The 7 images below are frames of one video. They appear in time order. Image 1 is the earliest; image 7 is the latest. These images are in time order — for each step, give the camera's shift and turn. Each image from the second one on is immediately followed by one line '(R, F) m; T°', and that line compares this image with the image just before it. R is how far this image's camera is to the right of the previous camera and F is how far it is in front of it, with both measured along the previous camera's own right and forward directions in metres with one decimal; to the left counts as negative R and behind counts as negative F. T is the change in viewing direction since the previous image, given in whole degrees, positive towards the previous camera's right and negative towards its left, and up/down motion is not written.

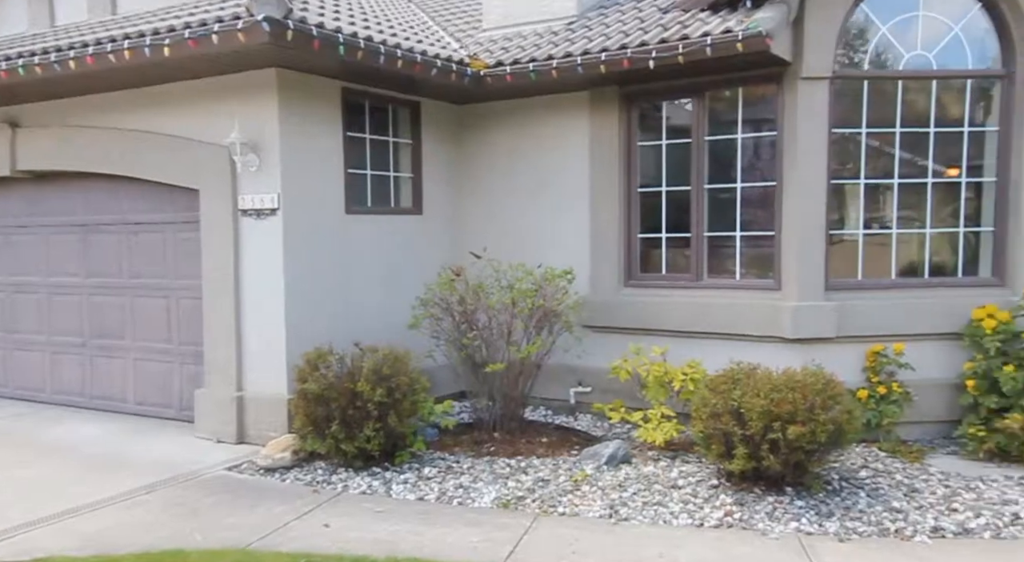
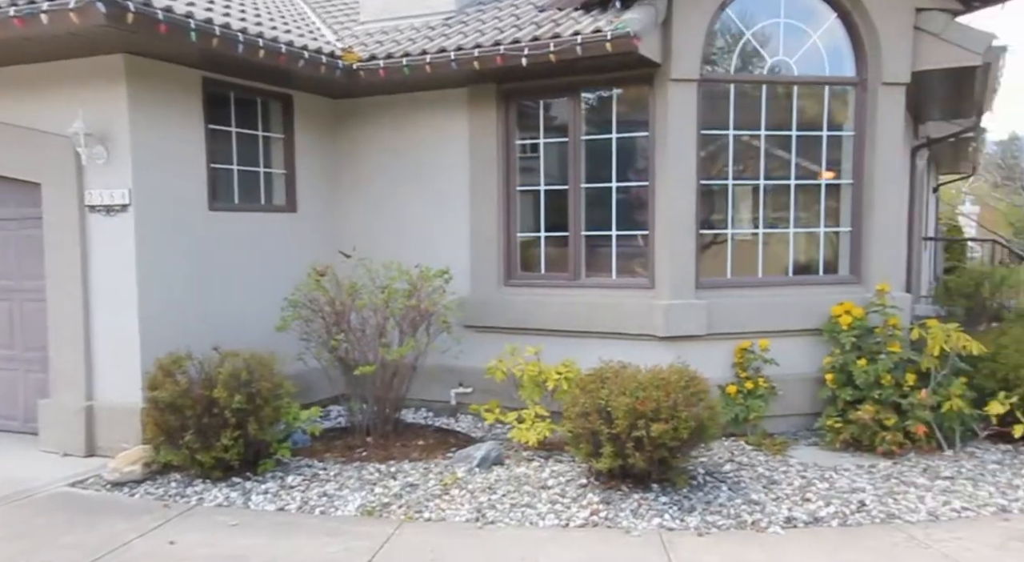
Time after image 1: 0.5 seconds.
(+0.3, +0.1) m; +7°
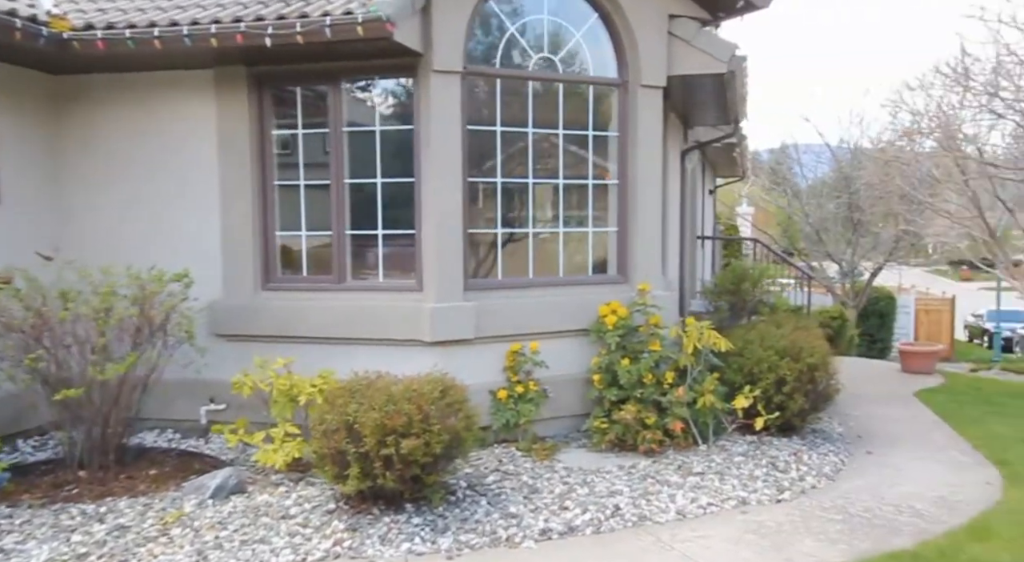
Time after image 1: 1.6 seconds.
(+0.4, +0.3) m; +14°
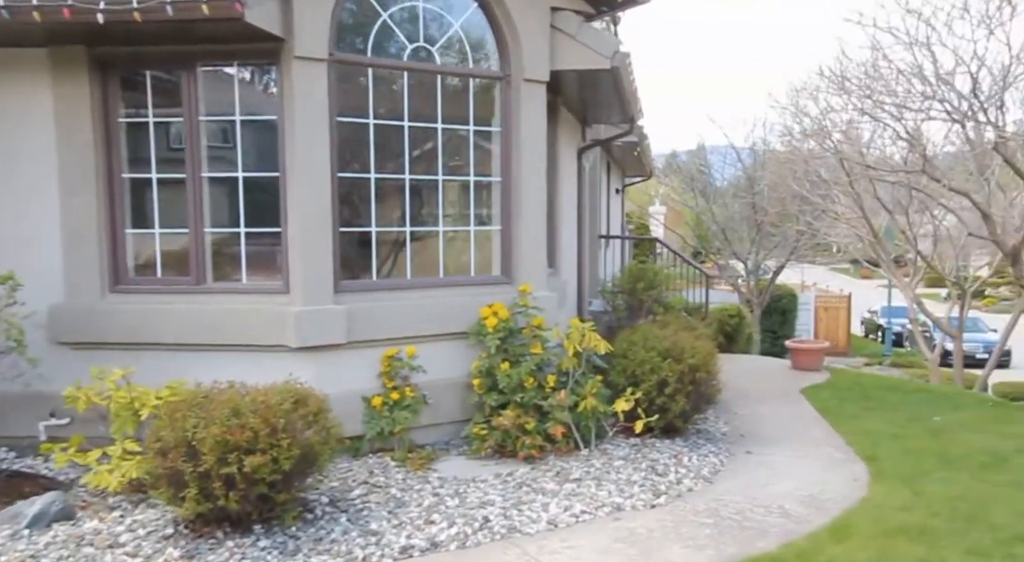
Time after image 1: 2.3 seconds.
(+0.3, +0.2) m; +6°
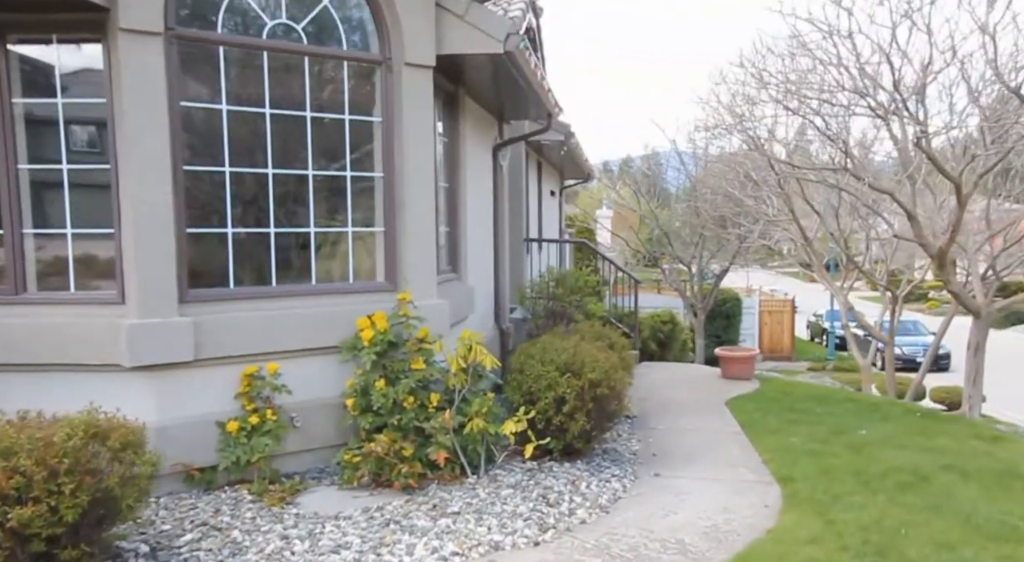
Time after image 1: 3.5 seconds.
(+0.5, +0.6) m; +3°
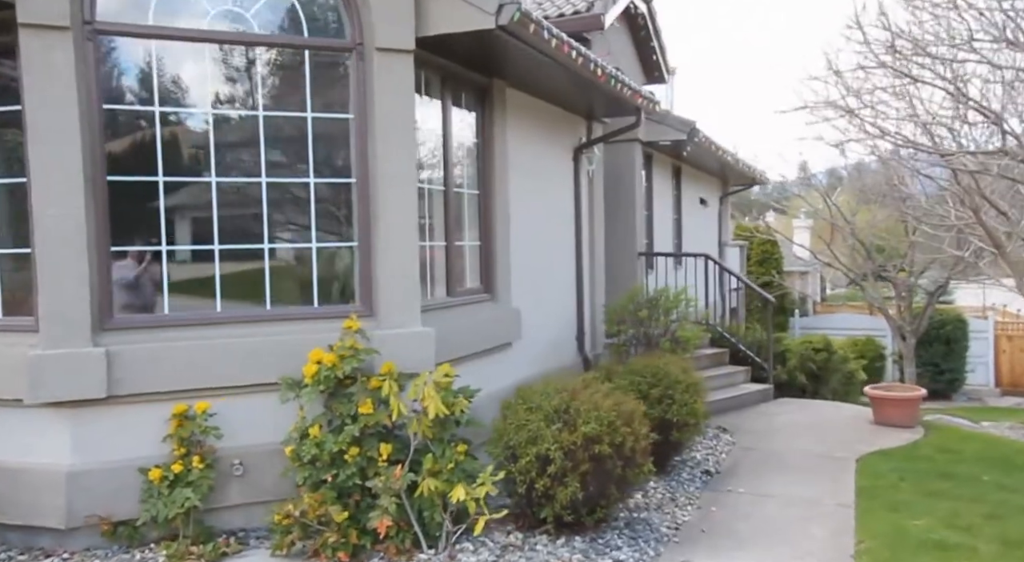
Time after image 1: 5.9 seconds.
(+1.3, +1.4) m; -14°
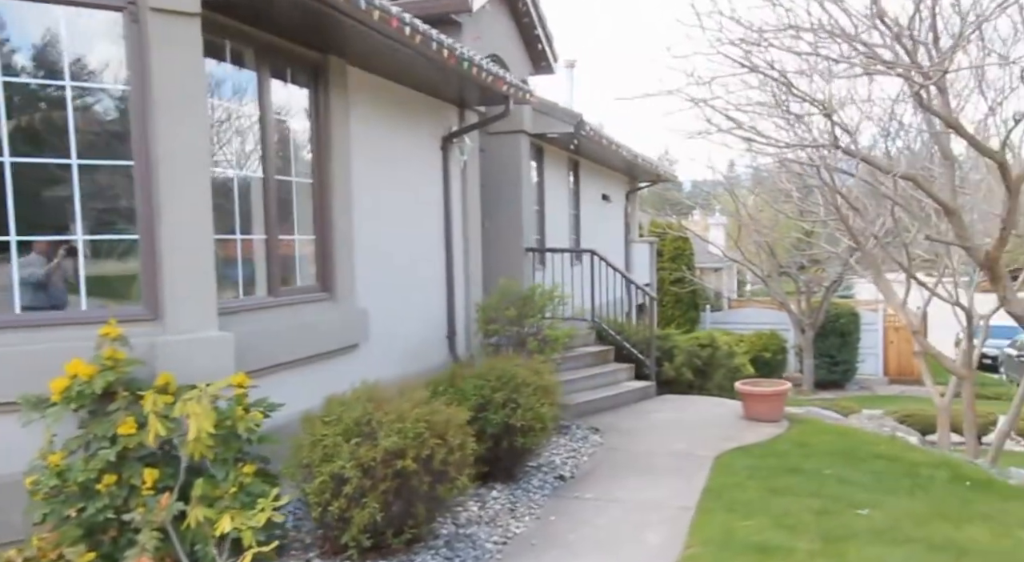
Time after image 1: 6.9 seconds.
(+0.7, +0.5) m; +5°
